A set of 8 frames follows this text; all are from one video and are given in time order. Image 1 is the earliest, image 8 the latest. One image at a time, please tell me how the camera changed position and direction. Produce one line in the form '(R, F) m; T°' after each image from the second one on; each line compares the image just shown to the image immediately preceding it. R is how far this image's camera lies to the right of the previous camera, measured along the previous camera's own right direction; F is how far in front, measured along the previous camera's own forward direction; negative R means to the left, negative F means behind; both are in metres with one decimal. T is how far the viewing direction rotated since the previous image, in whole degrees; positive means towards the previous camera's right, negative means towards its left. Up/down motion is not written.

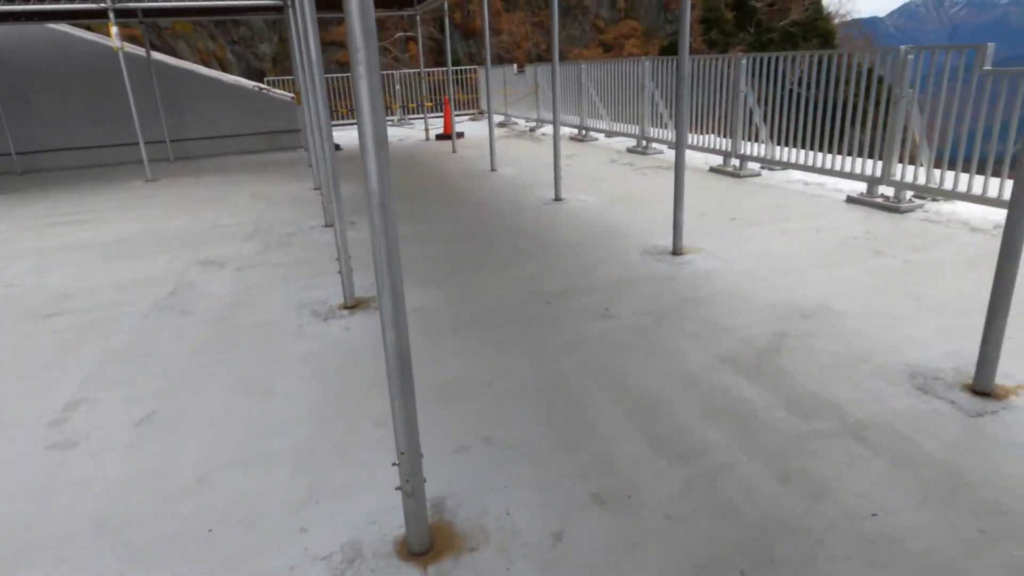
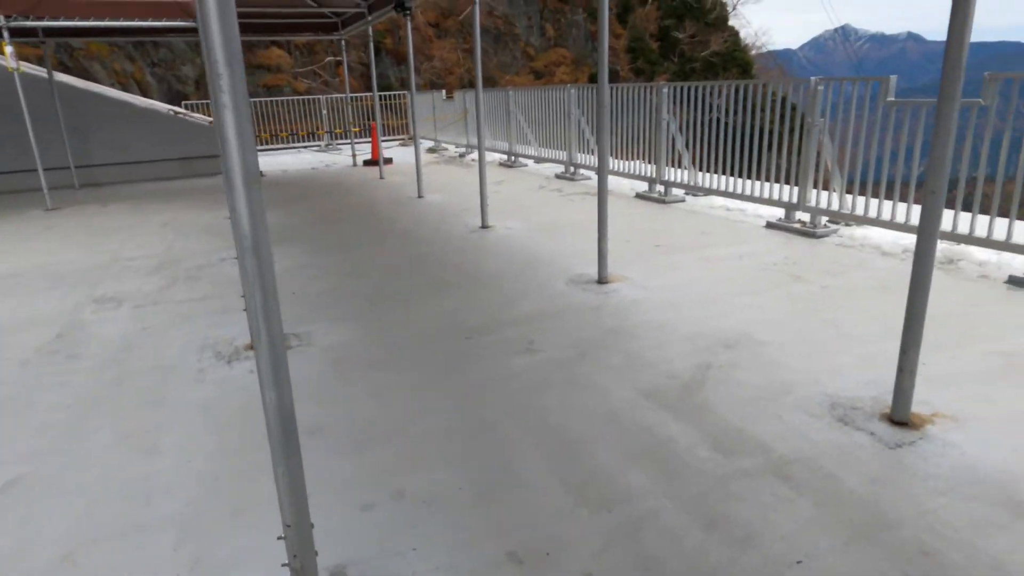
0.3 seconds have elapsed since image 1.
(+0.1, +0.1) m; +5°
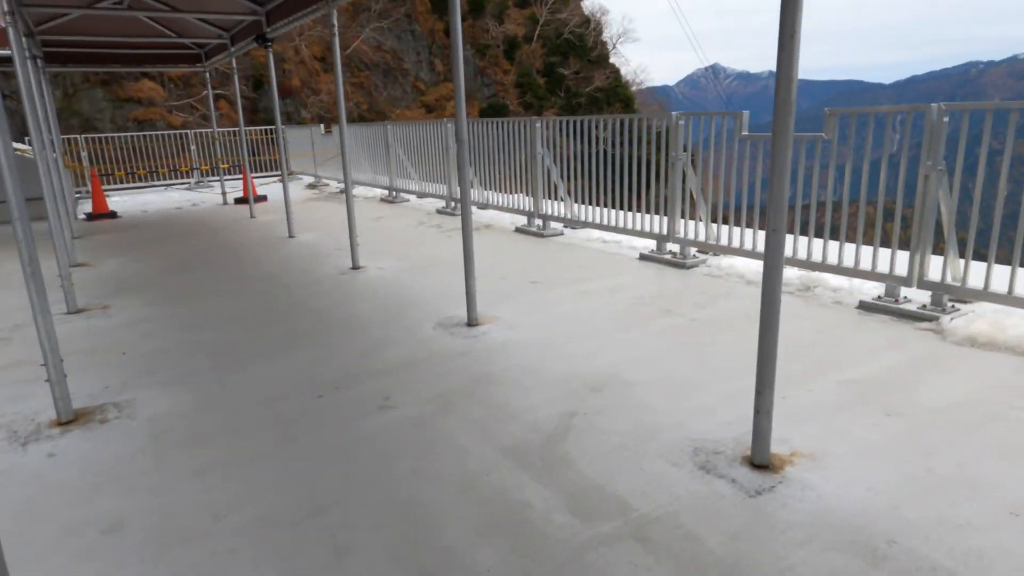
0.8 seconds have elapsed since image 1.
(+0.2, +0.2) m; +9°
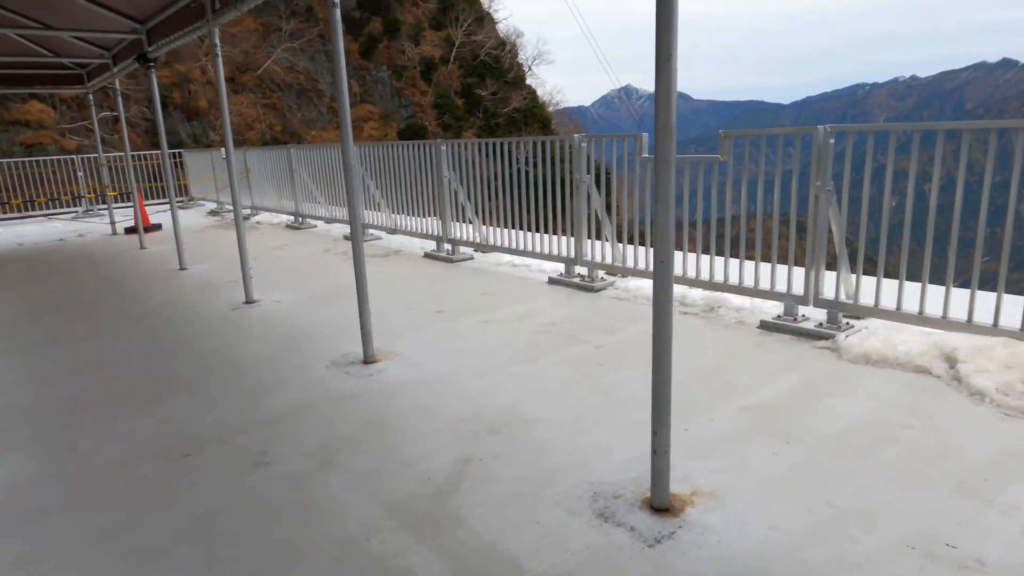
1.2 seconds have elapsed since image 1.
(+0.2, +0.2) m; +6°
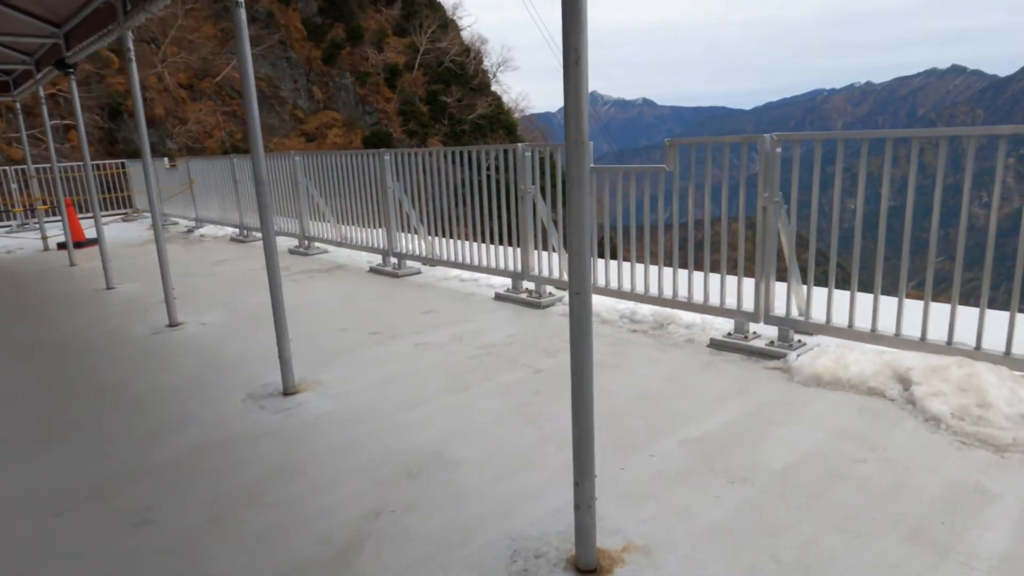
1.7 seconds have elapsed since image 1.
(+0.2, +0.3) m; +3°
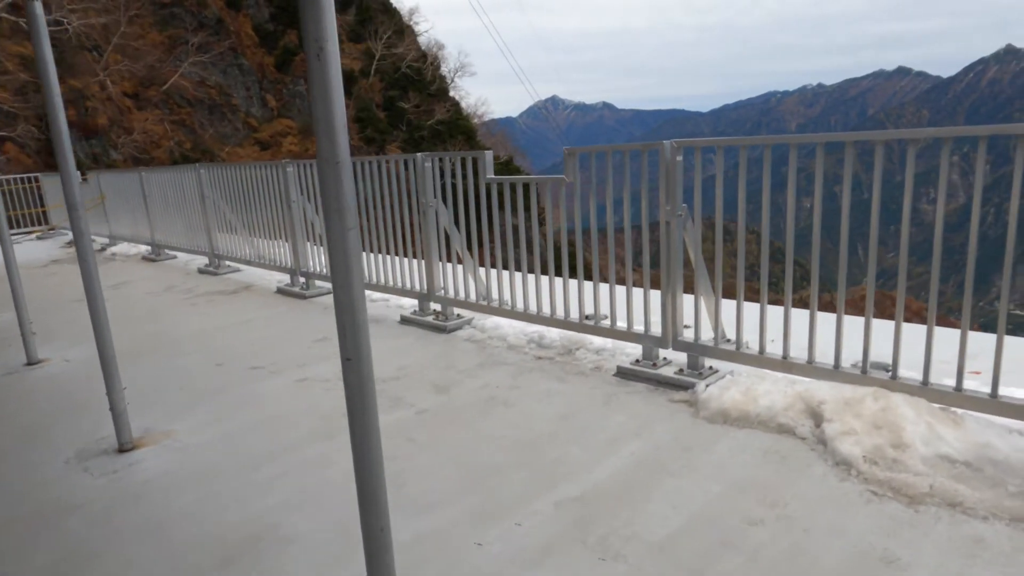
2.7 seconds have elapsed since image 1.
(+0.4, +0.4) m; +3°
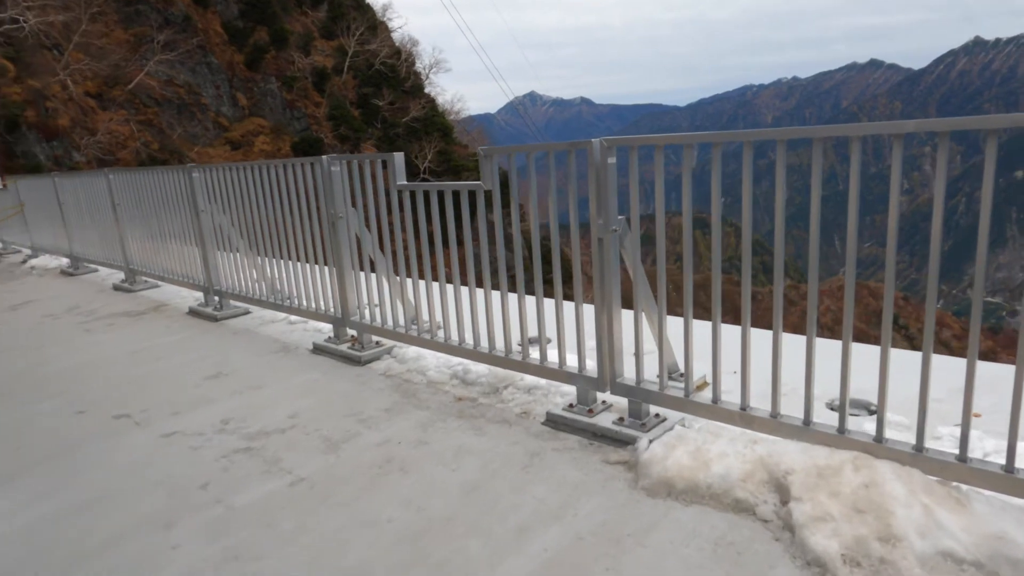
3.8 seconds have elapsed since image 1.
(+0.3, +0.6) m; +2°
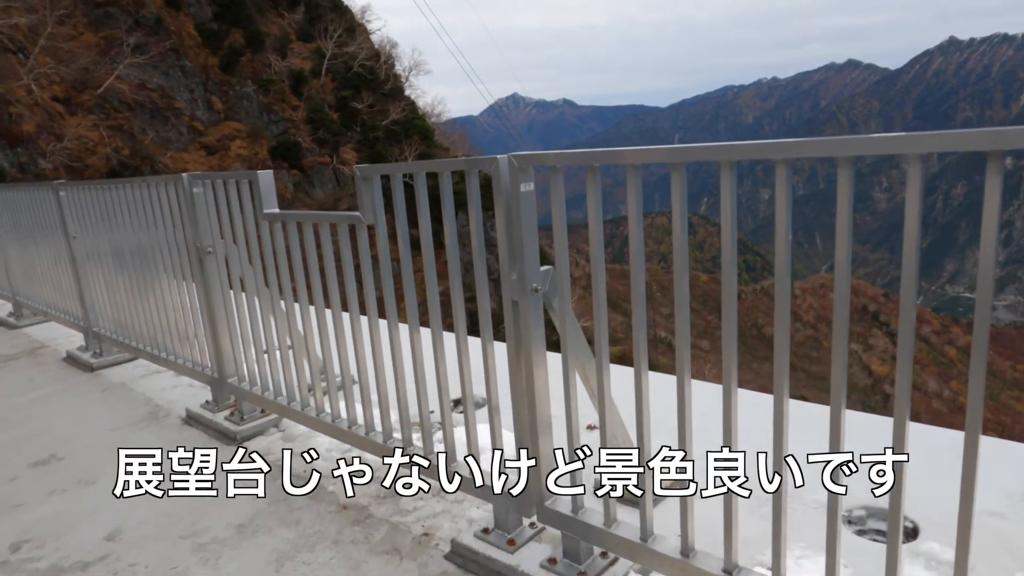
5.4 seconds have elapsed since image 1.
(+0.3, +0.9) m; +1°
